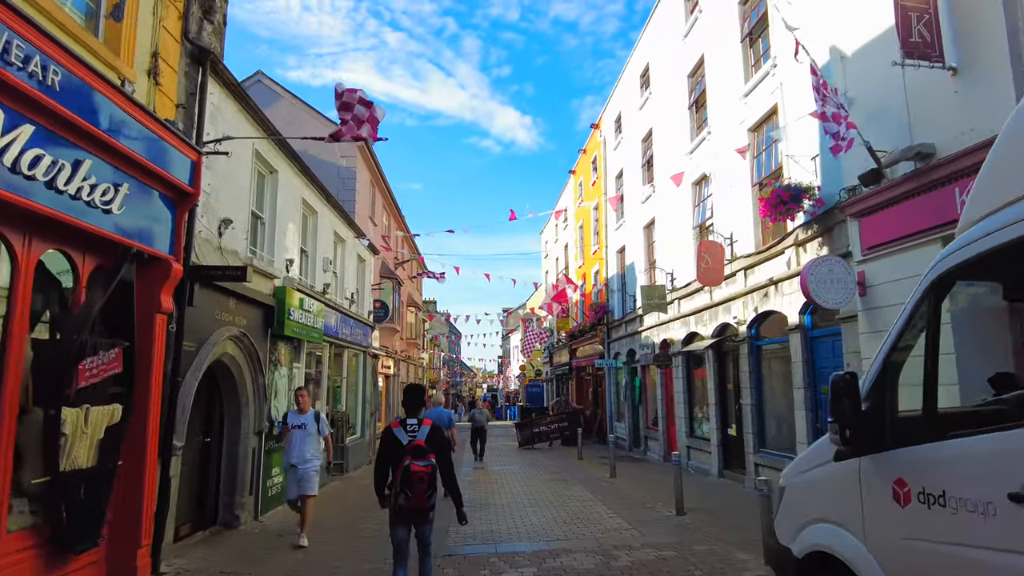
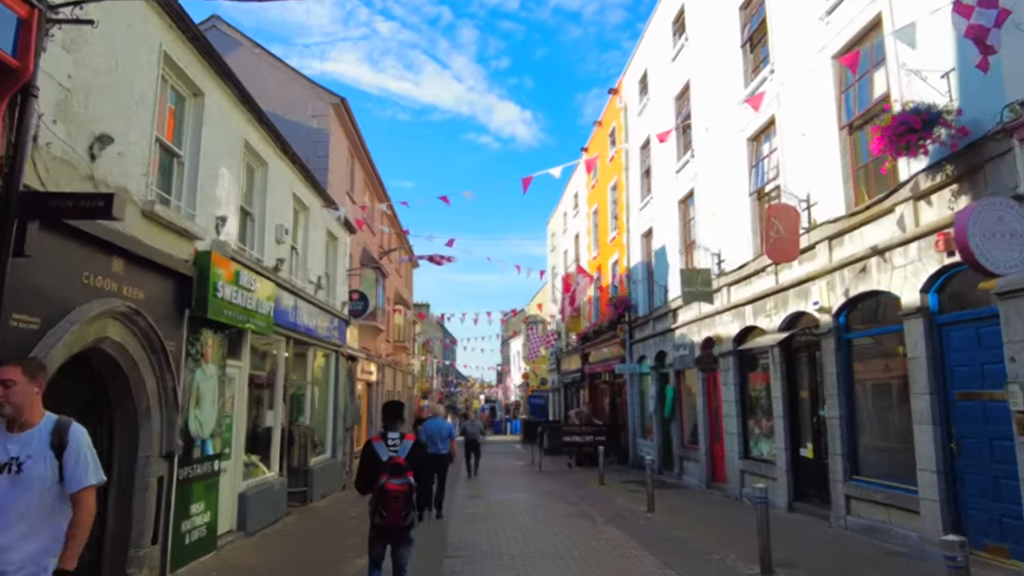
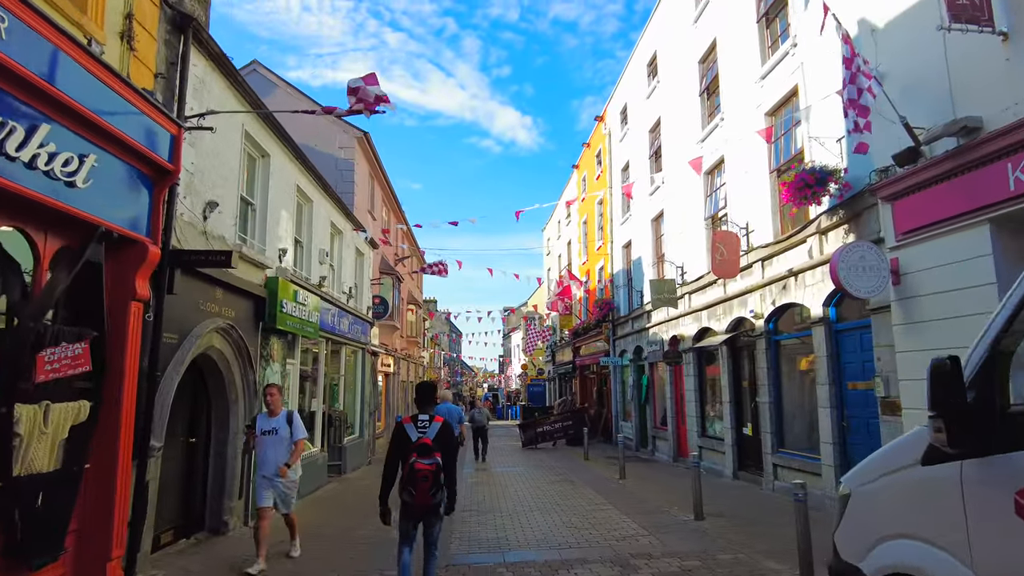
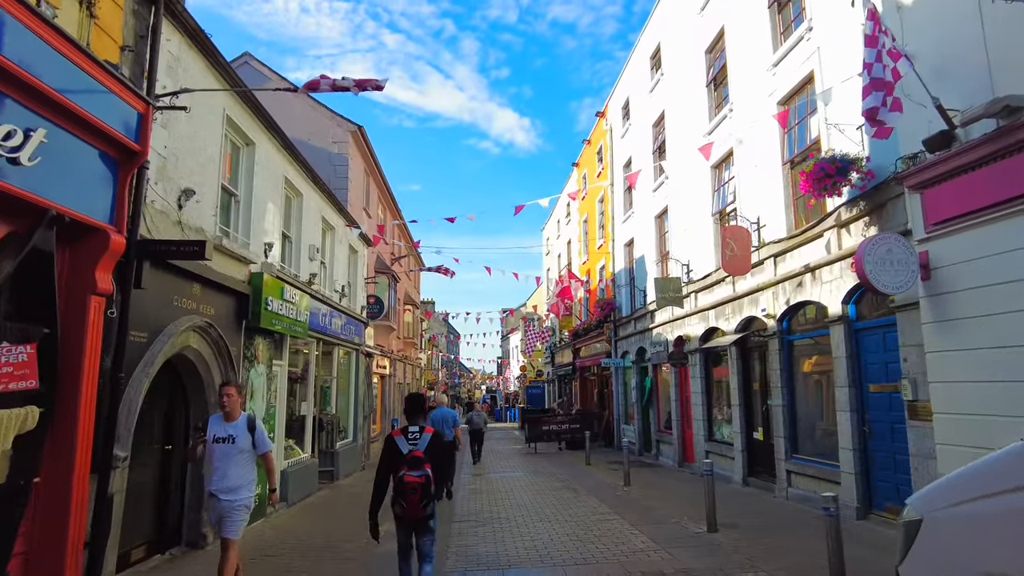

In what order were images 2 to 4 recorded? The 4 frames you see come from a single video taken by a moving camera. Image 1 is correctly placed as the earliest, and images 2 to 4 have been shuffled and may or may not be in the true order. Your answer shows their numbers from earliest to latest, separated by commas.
3, 4, 2
